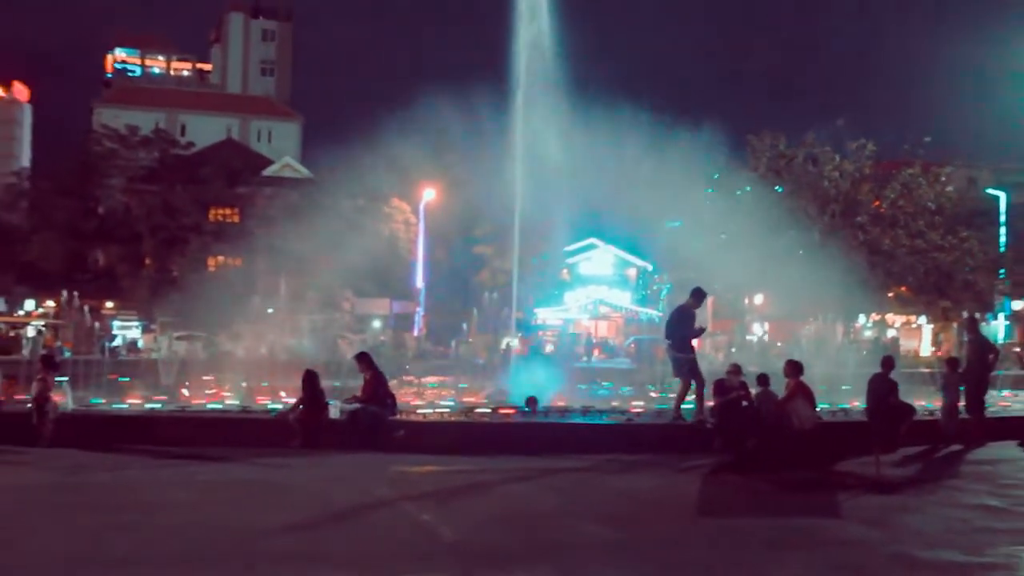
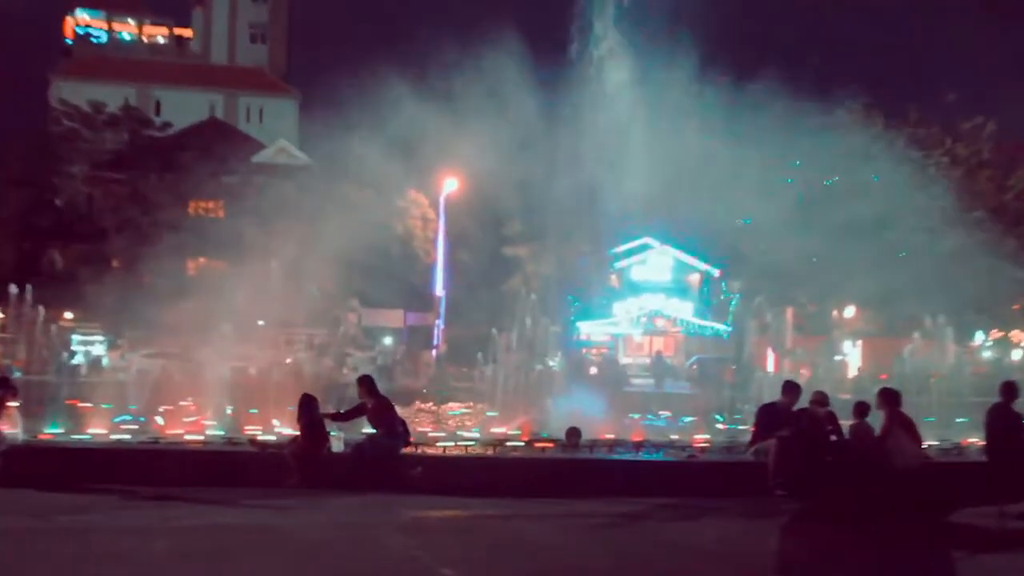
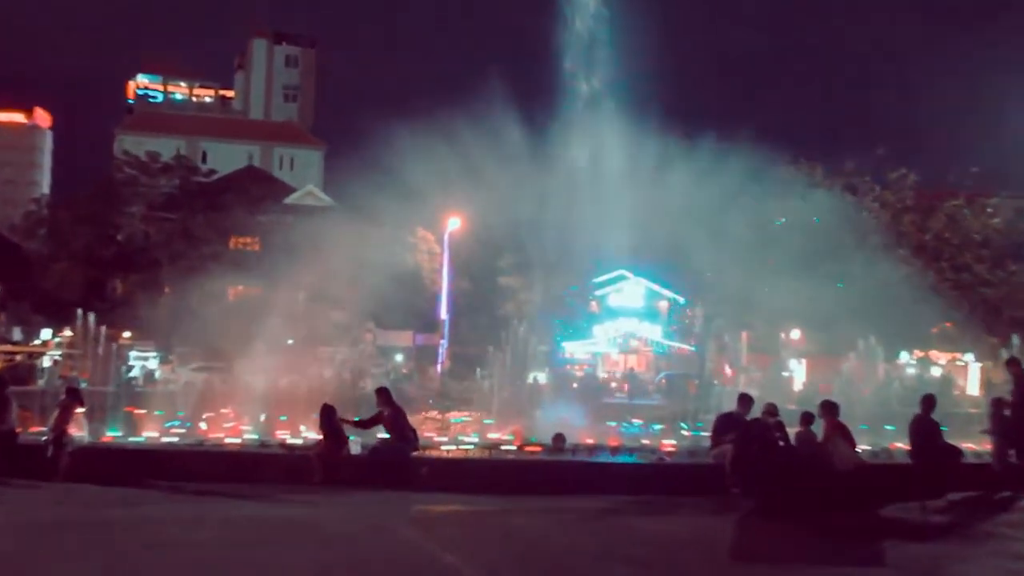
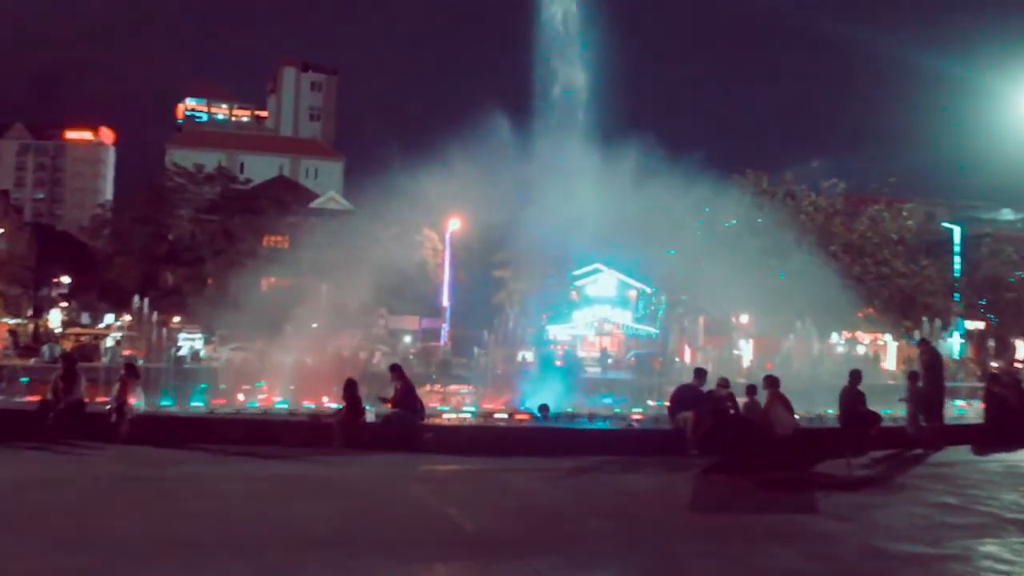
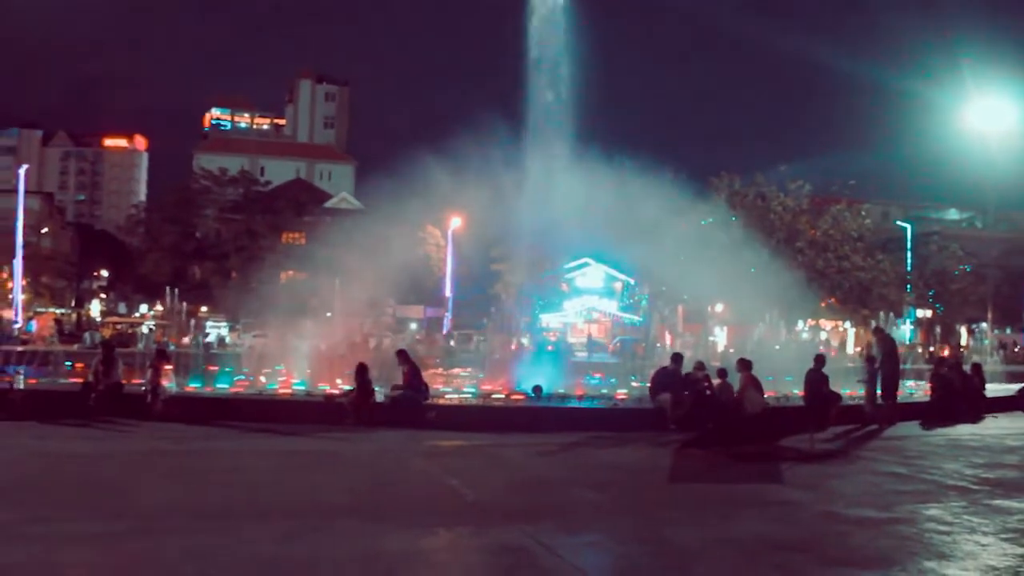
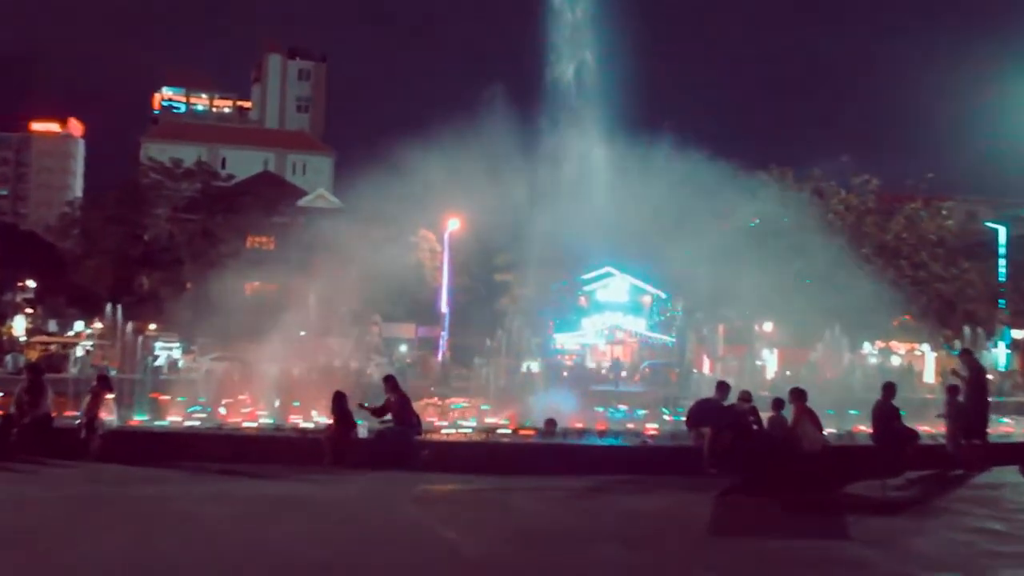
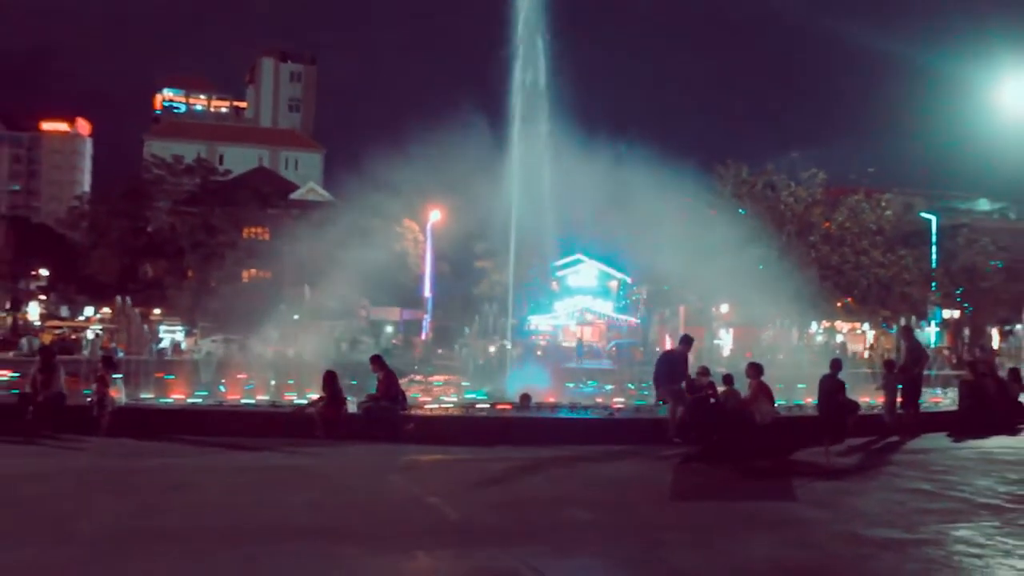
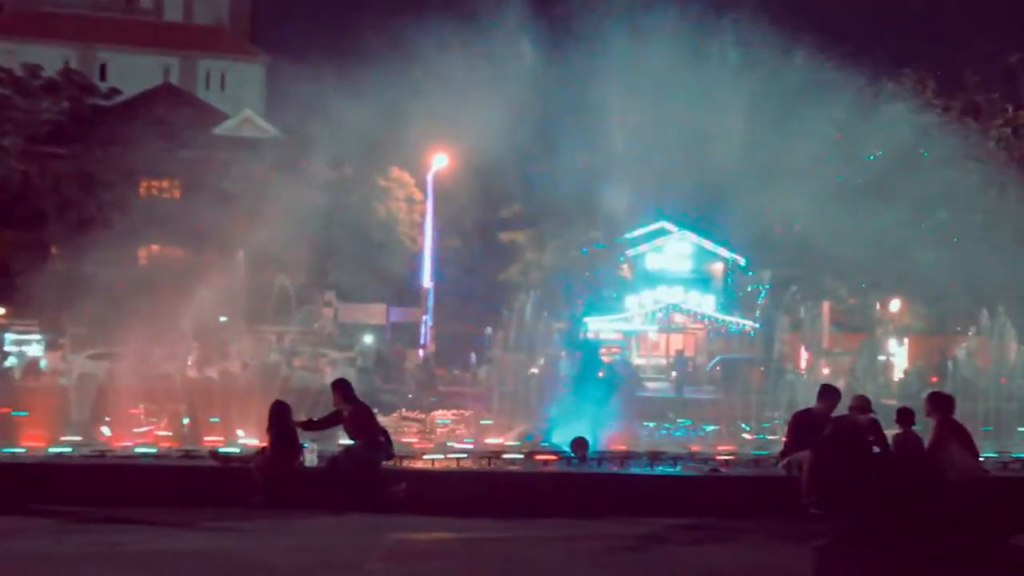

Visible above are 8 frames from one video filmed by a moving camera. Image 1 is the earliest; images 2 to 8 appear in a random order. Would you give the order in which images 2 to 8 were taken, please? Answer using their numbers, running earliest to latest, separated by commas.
7, 5, 4, 6, 3, 2, 8
